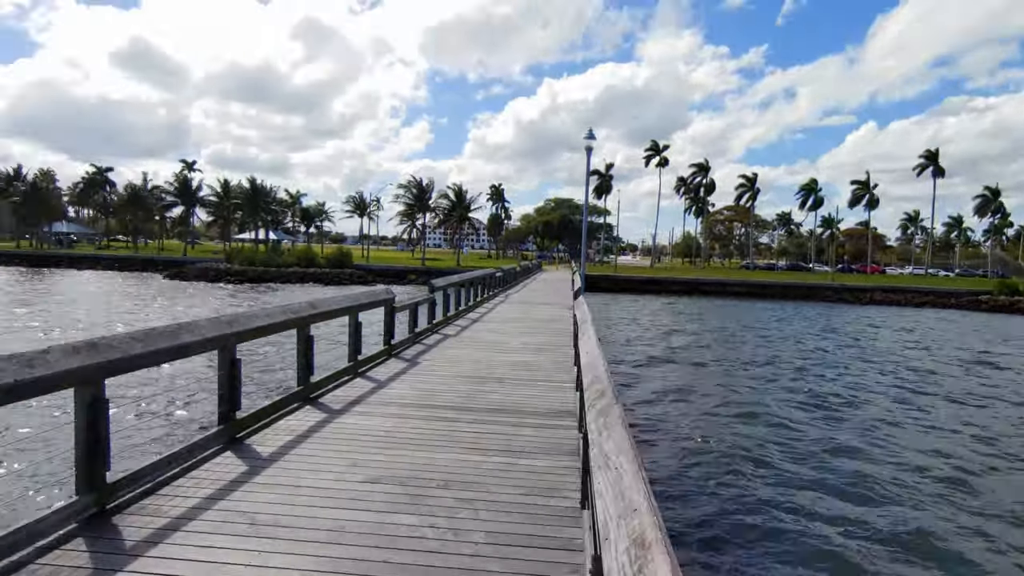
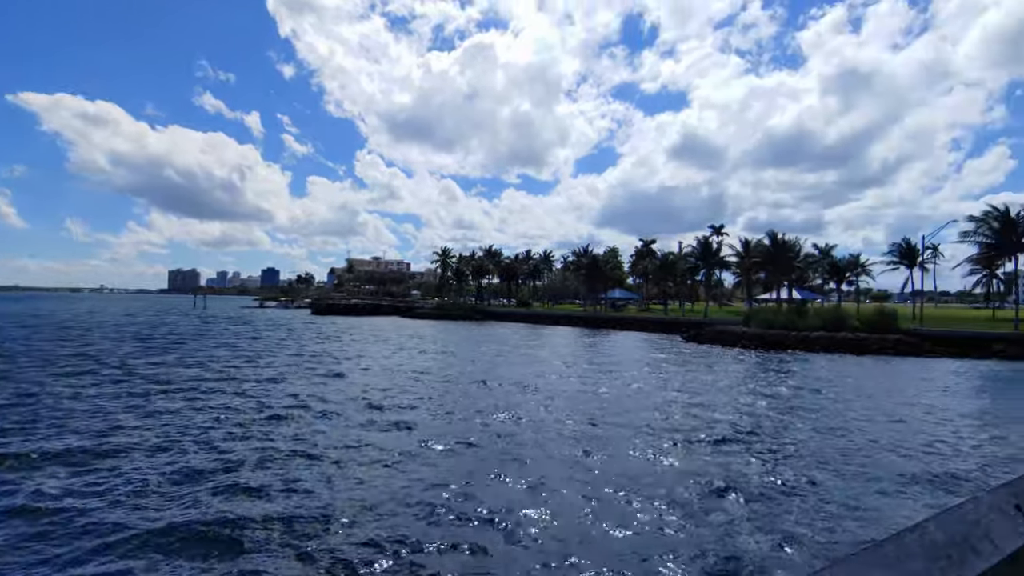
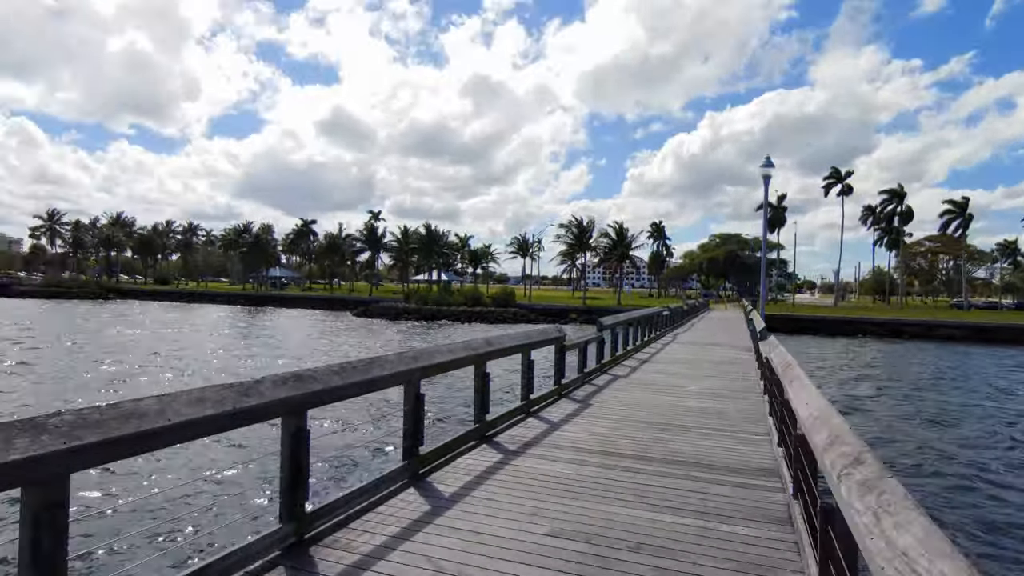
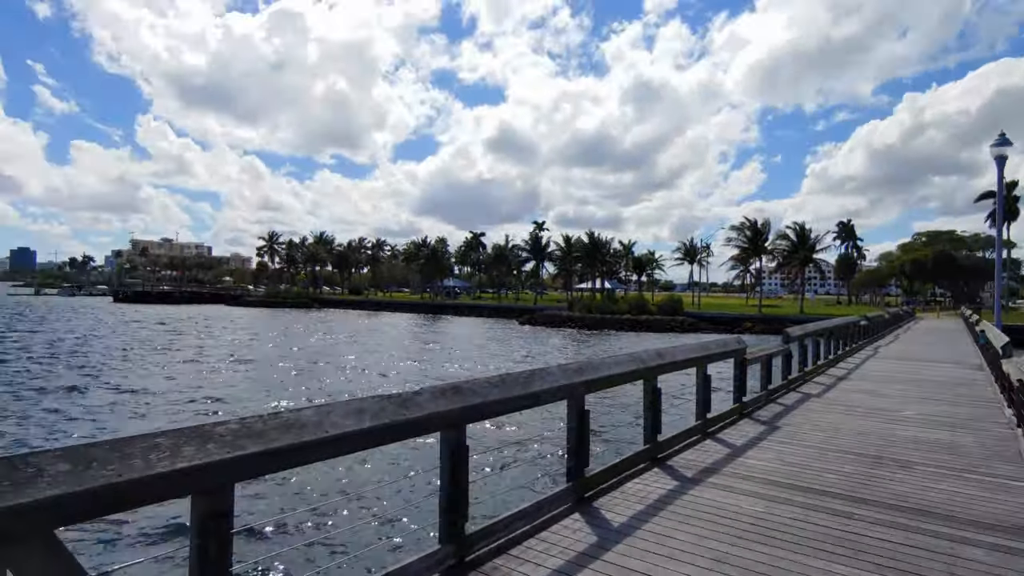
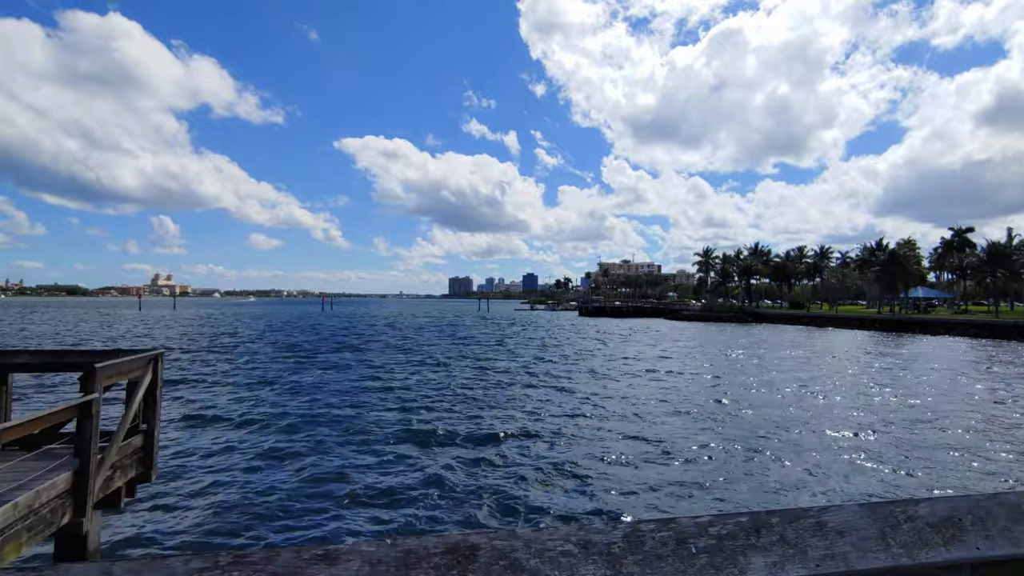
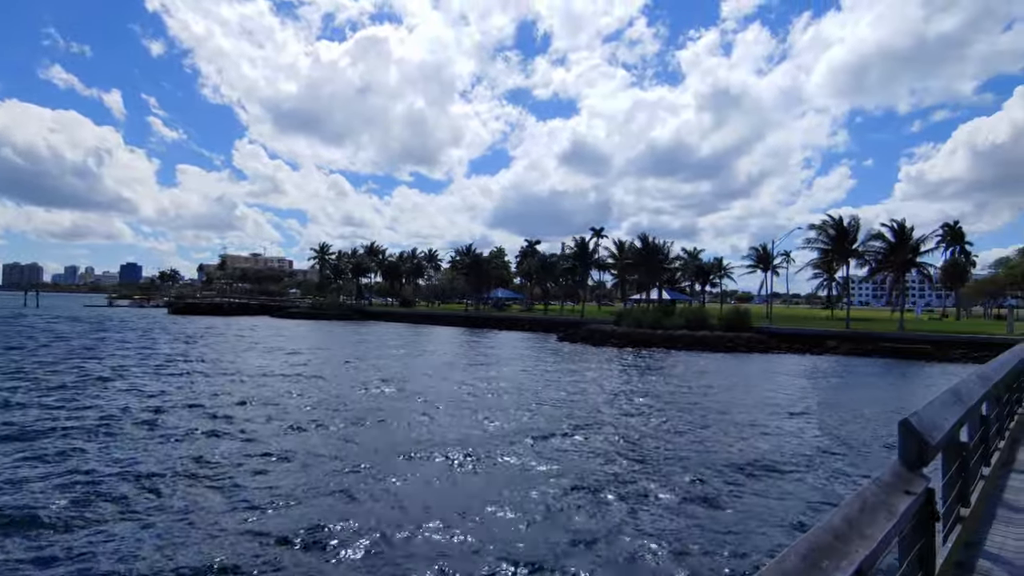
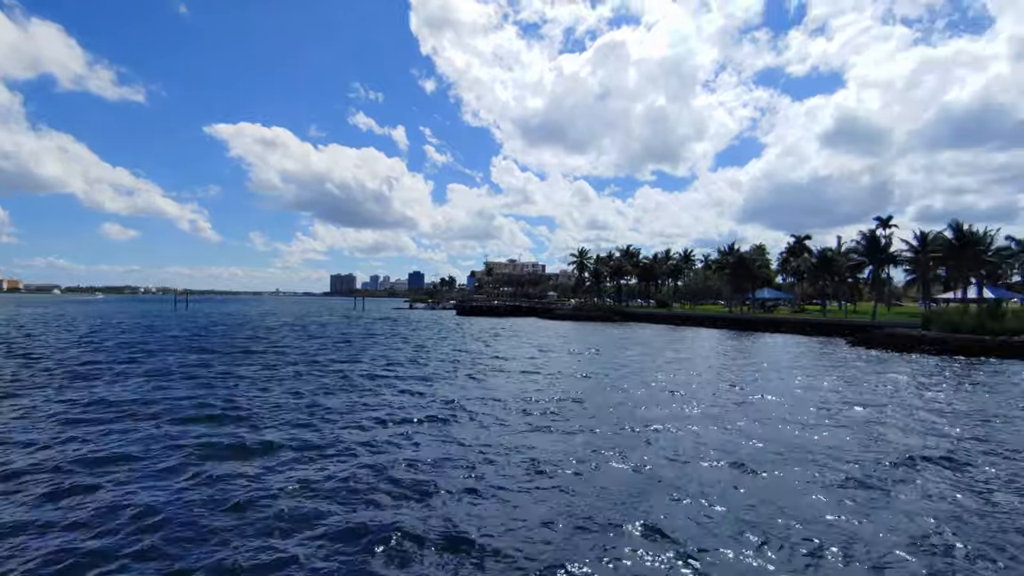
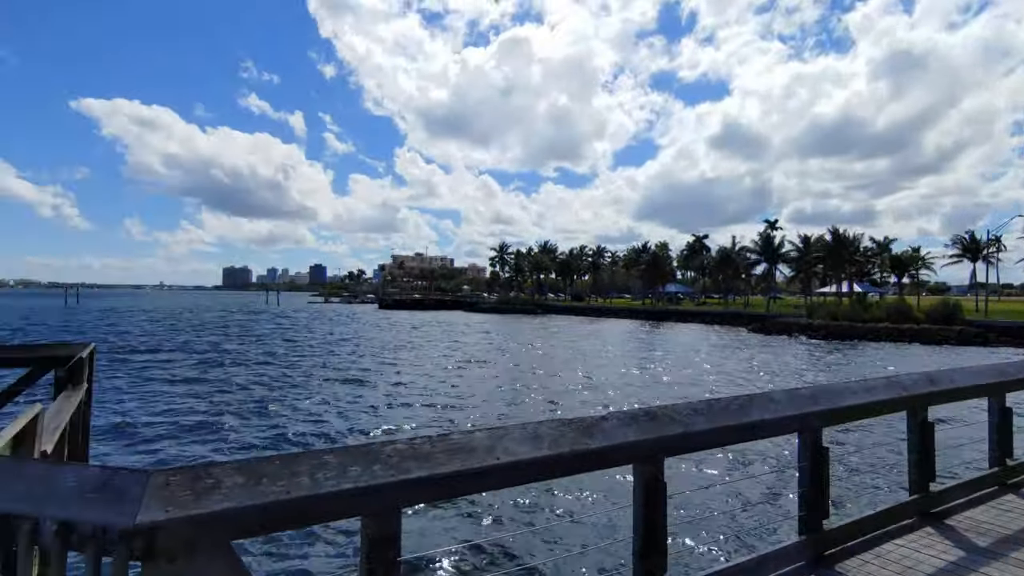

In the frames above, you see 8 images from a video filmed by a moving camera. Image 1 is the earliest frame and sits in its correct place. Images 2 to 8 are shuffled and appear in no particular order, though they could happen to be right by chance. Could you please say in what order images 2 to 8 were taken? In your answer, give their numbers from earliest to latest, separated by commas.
3, 4, 8, 5, 7, 2, 6
